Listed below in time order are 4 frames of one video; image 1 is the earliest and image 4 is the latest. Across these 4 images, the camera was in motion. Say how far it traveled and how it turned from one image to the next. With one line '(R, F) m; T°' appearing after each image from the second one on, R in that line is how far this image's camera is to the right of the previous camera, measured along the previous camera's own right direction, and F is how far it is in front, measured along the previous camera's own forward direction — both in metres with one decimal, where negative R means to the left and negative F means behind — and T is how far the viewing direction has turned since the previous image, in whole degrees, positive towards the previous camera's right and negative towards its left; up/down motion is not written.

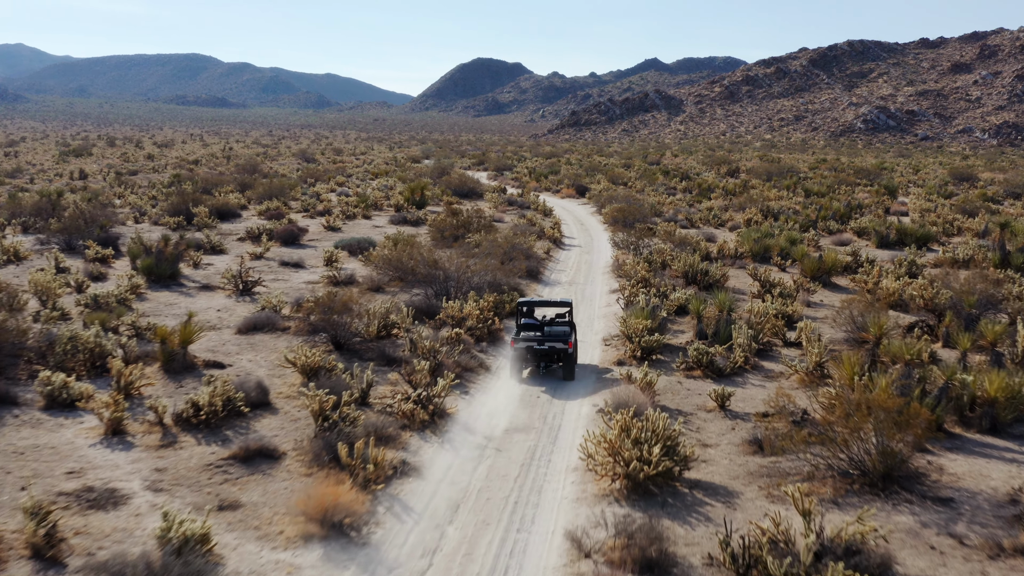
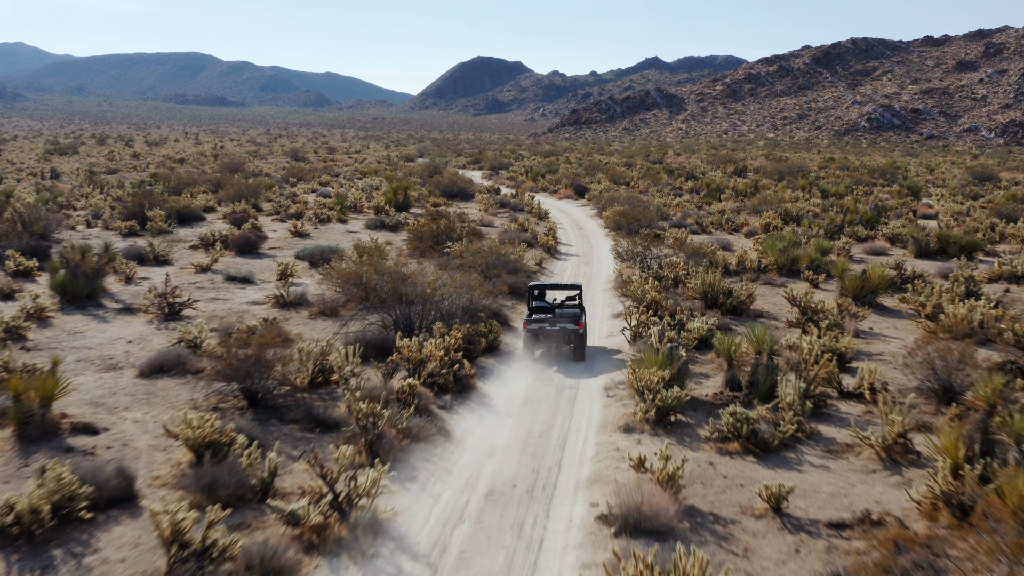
(+0.2, +2.8) m; 0°
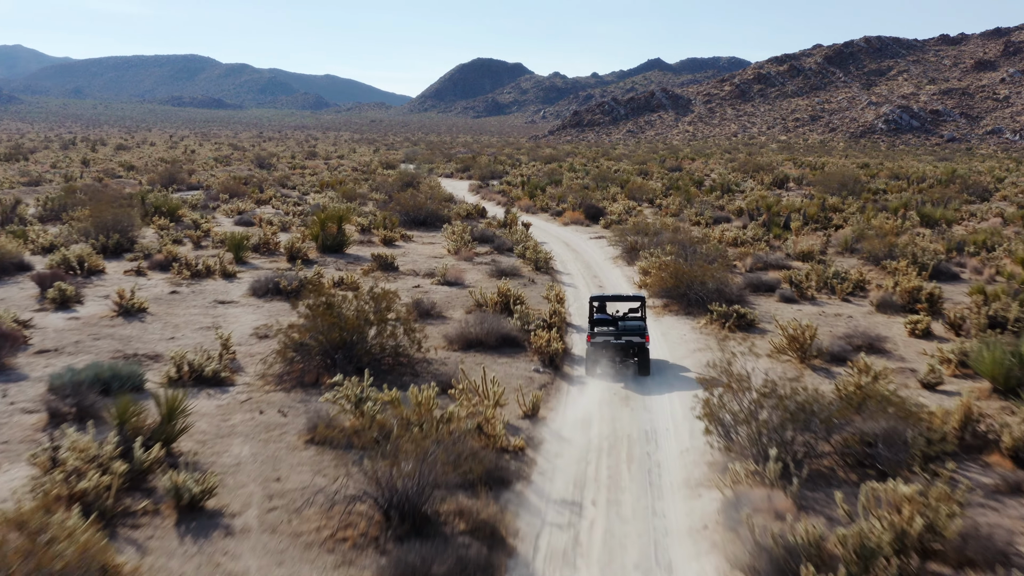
(+0.3, +9.1) m; 0°
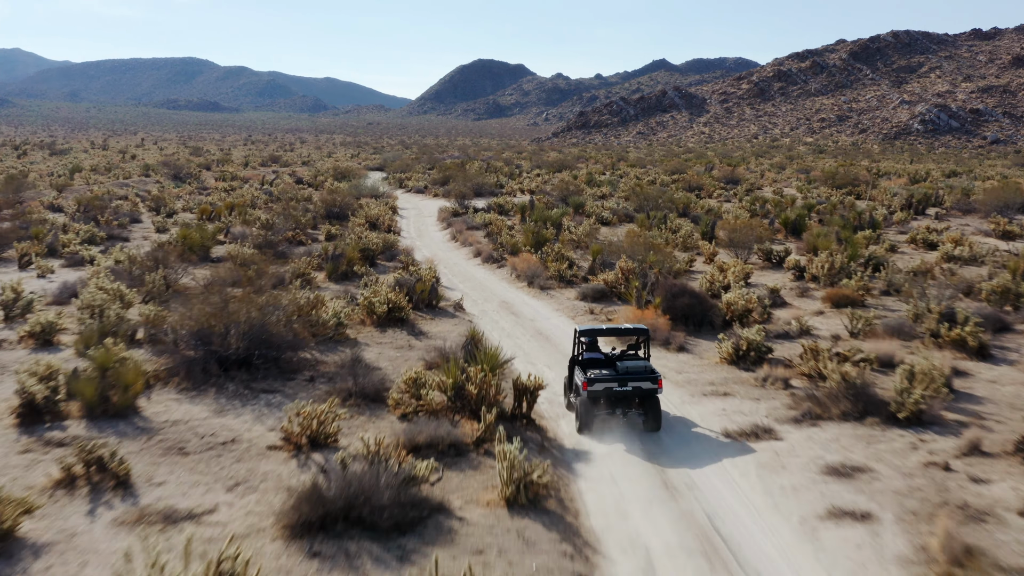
(+0.2, +15.0) m; 0°
